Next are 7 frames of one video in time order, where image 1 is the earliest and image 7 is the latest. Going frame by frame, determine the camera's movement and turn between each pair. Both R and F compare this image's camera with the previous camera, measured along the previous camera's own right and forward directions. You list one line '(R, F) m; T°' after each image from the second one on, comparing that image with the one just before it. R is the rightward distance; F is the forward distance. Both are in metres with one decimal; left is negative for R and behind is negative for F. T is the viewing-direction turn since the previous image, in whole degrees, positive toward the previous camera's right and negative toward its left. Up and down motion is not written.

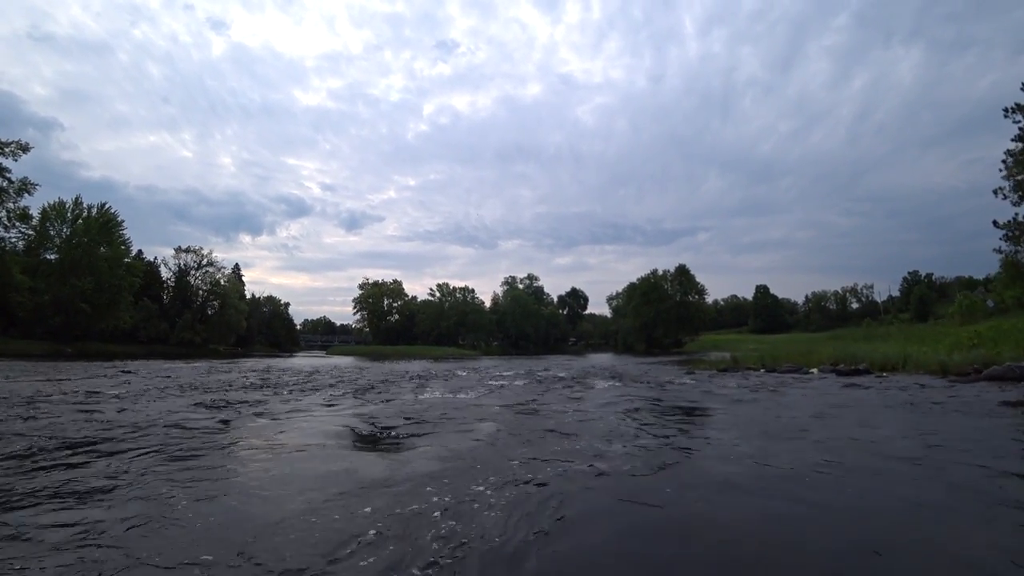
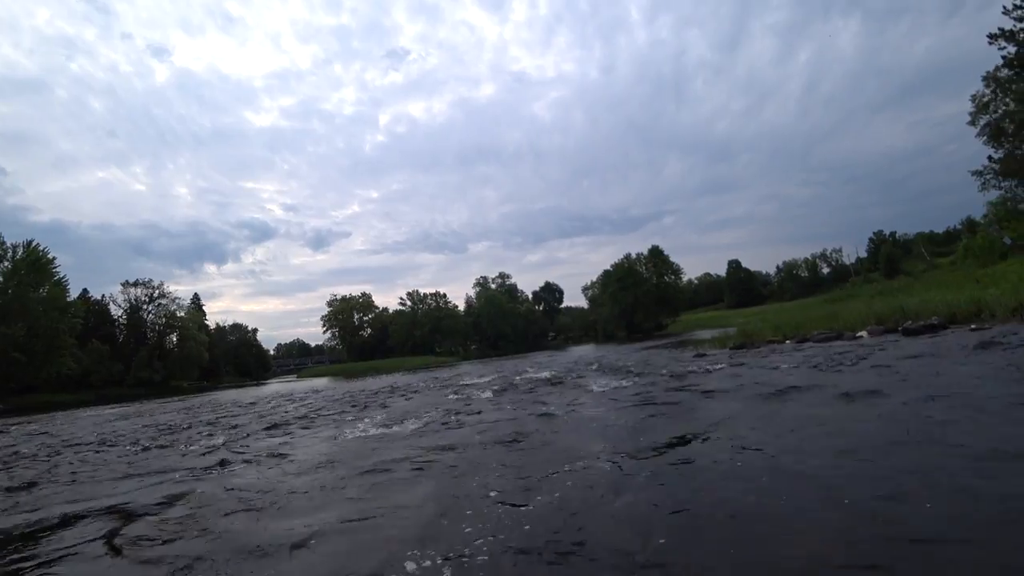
(+0.3, +2.5) m; +3°
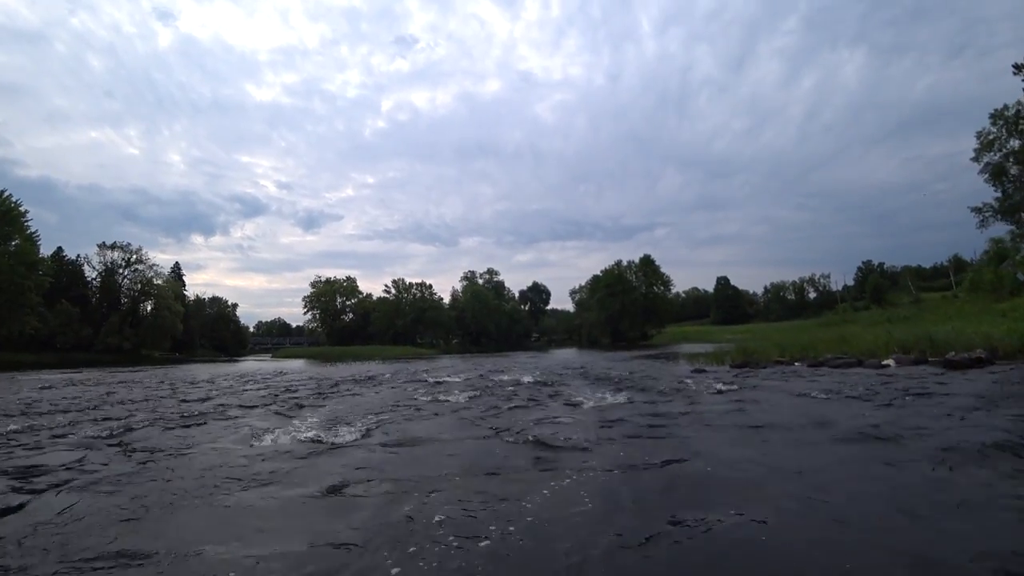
(+0.1, +1.1) m; +1°
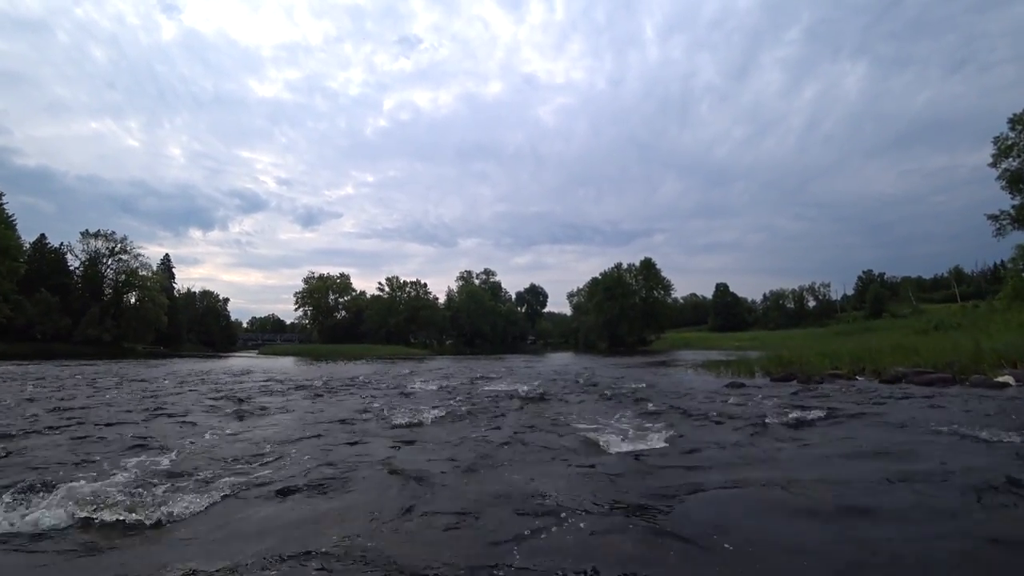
(+0.1, +2.0) m; 0°
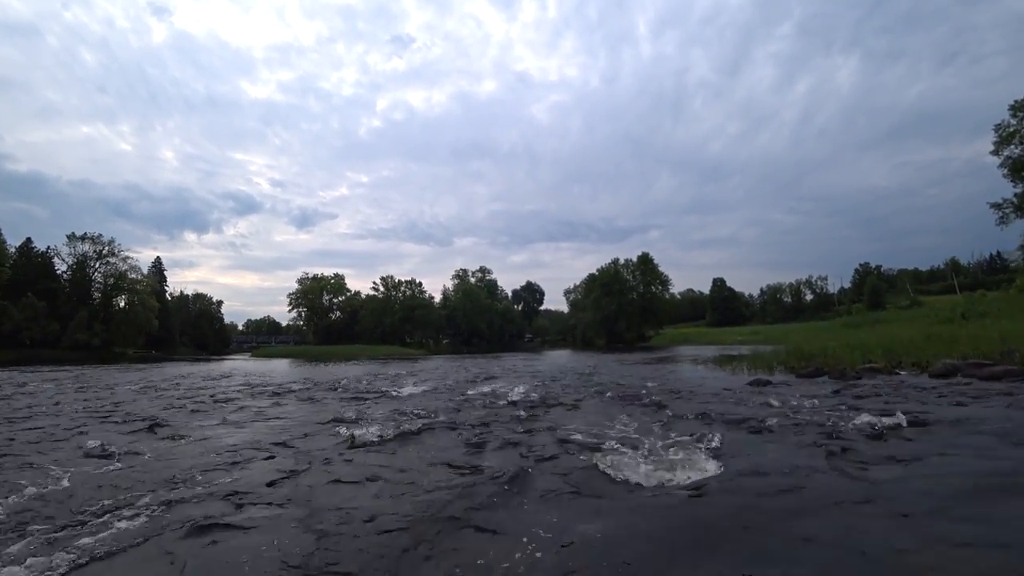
(+0.1, +0.9) m; 0°
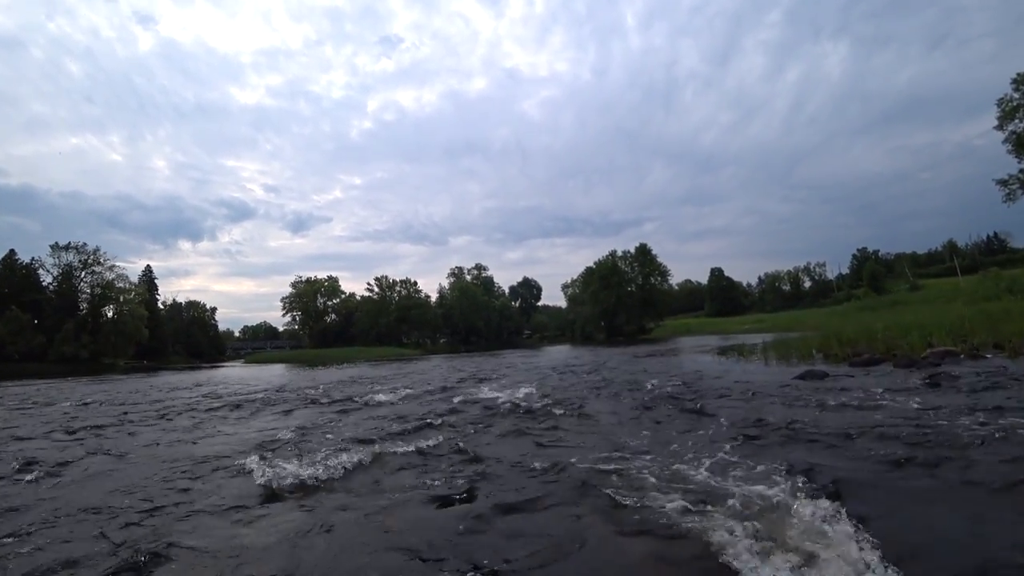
(+0.1, +1.3) m; 0°
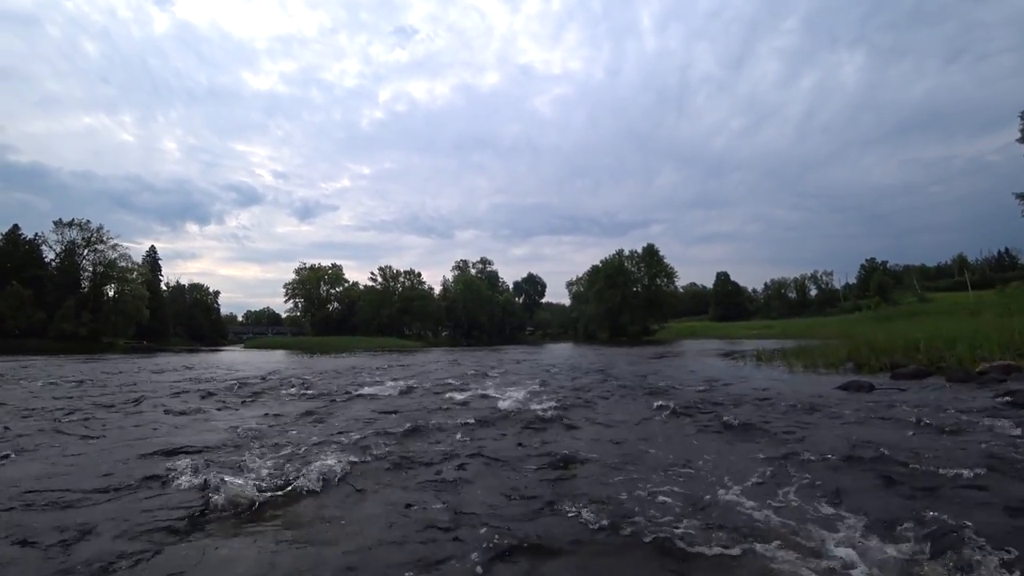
(0.0, +0.7) m; 0°
